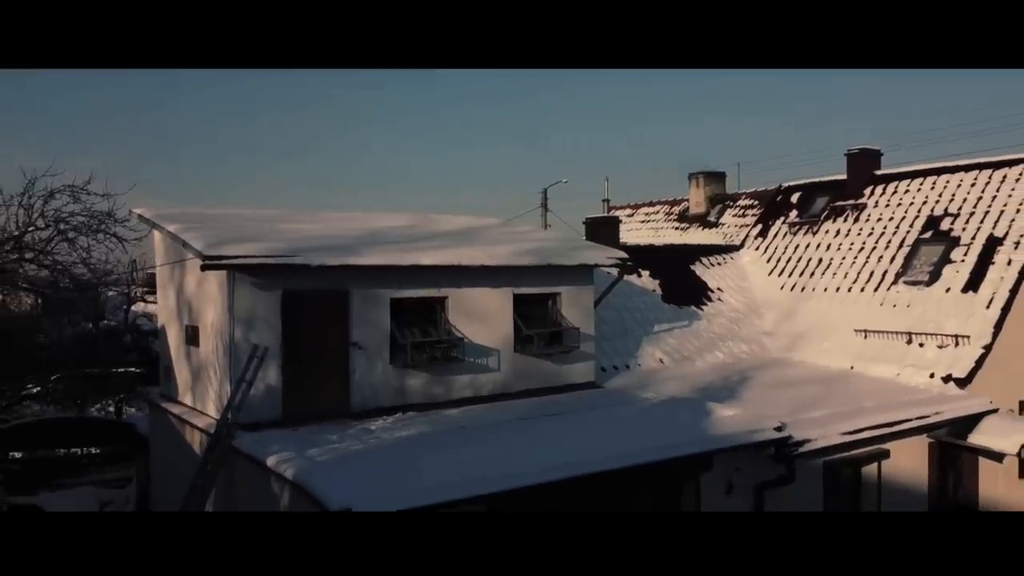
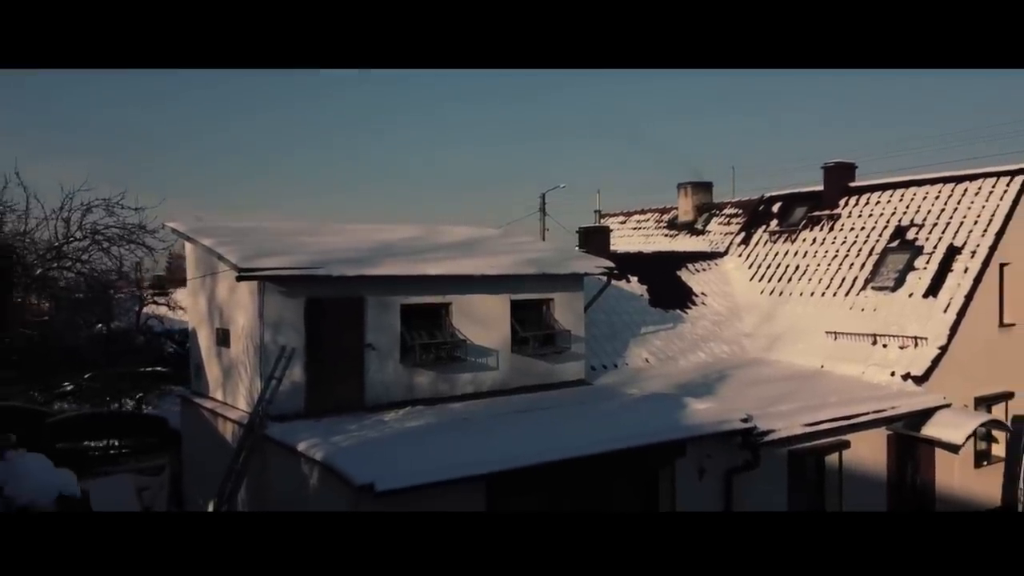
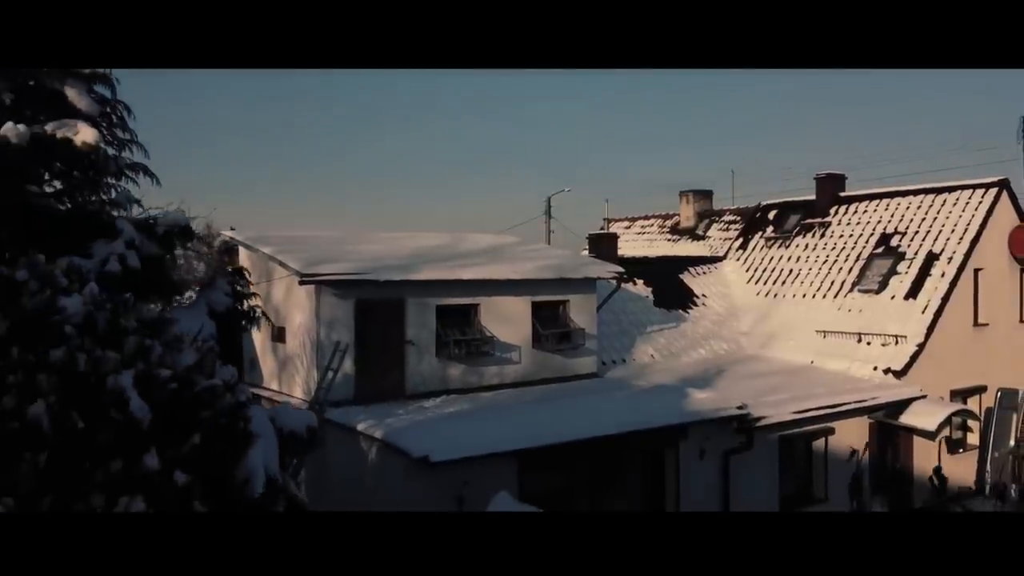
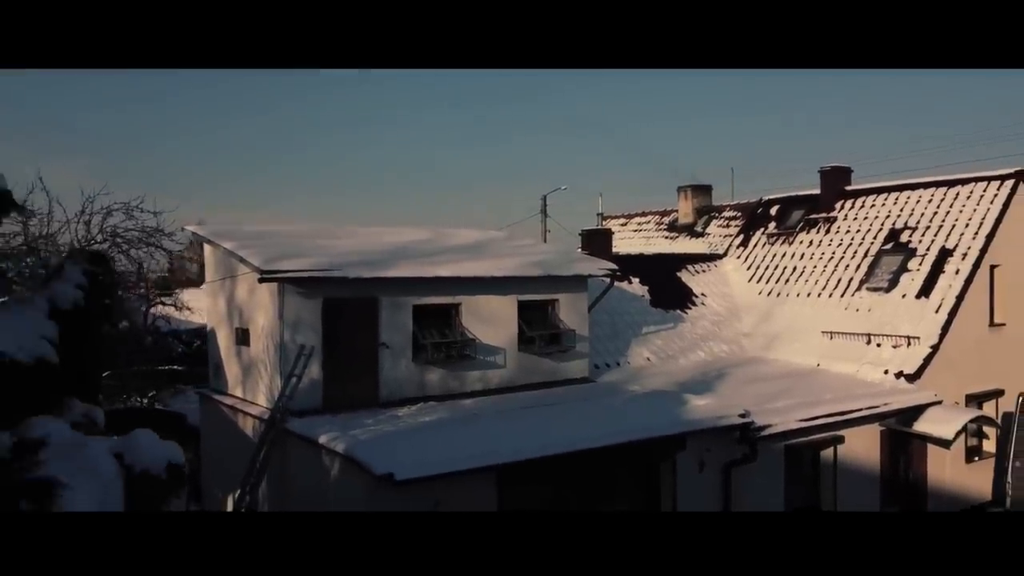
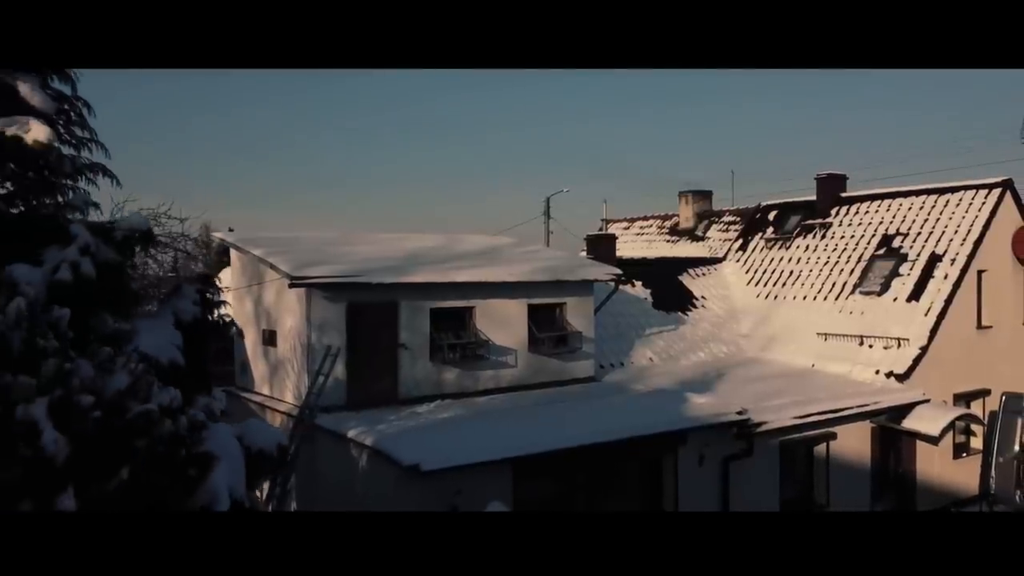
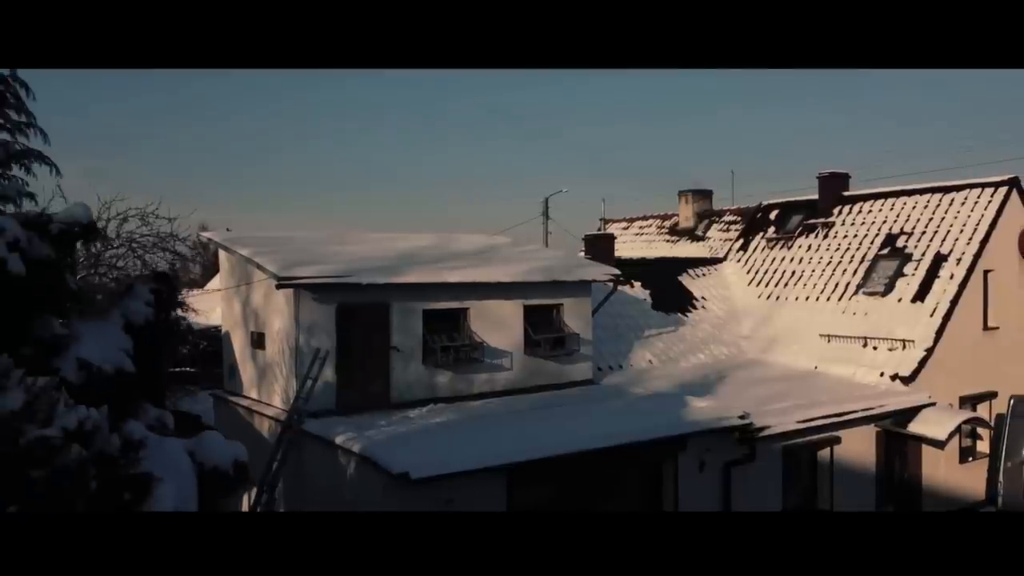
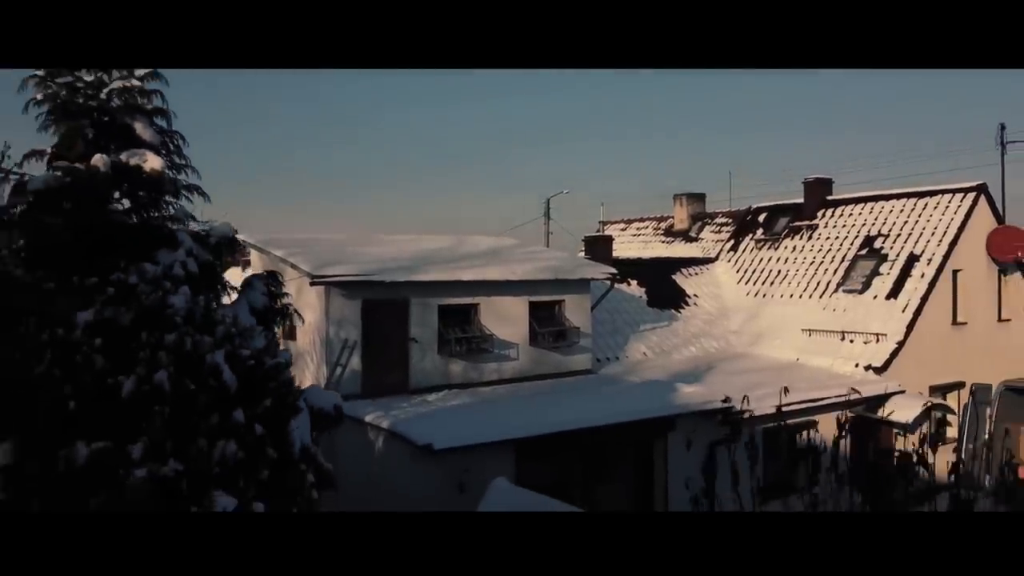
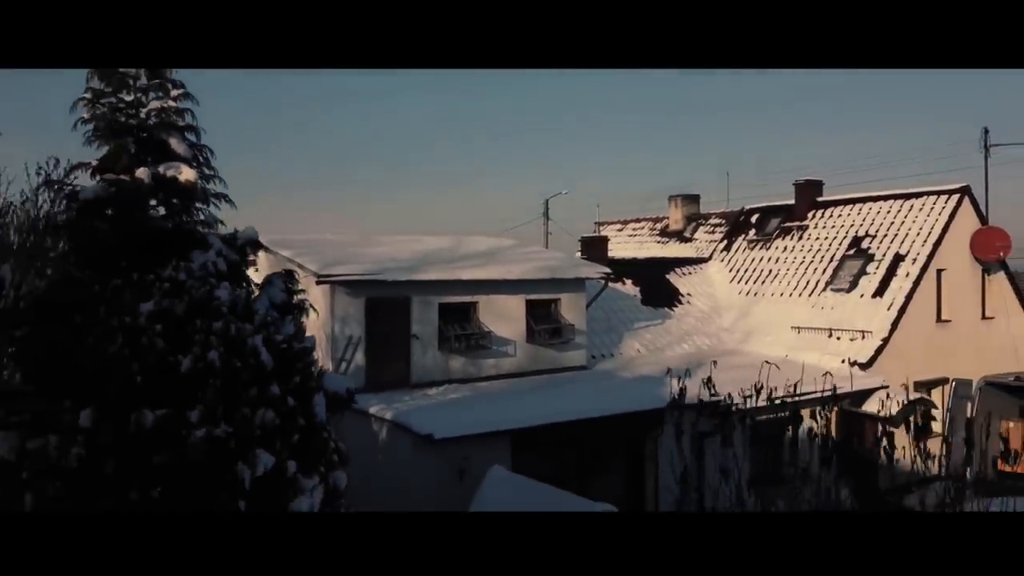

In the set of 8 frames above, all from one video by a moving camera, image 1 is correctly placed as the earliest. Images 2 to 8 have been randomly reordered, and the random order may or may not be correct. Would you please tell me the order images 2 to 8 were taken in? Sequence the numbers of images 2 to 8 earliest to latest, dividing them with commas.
2, 4, 6, 5, 3, 7, 8
